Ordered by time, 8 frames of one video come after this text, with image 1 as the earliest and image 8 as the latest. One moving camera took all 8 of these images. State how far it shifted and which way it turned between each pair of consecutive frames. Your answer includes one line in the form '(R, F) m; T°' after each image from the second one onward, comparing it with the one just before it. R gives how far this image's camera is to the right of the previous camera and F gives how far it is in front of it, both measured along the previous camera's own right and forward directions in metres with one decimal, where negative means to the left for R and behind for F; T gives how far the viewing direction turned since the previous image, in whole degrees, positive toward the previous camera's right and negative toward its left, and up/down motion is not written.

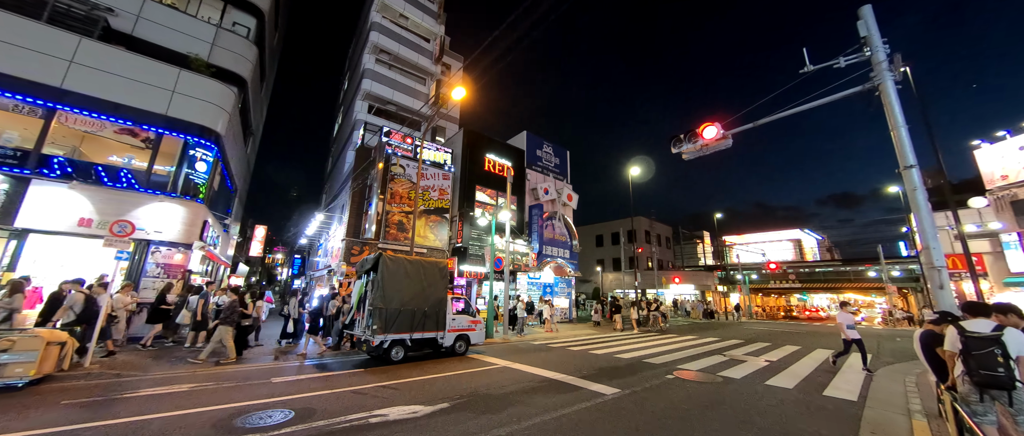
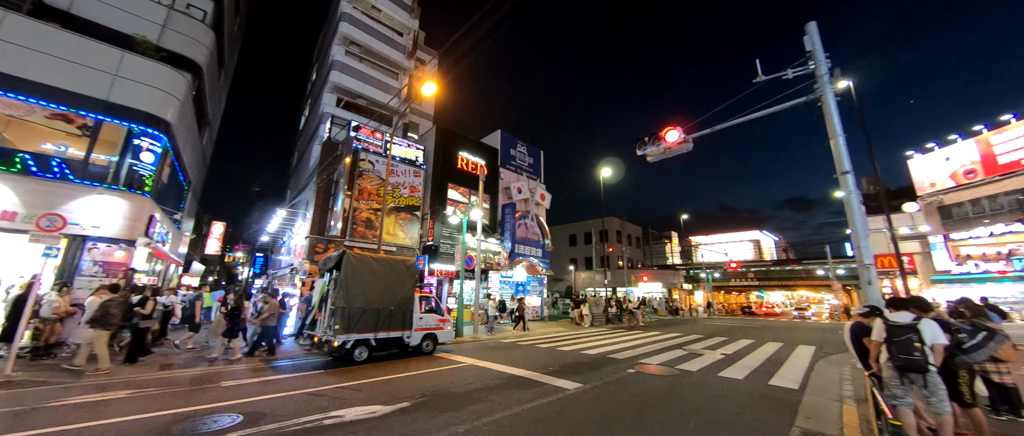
(+0.2, 0.0) m; +4°
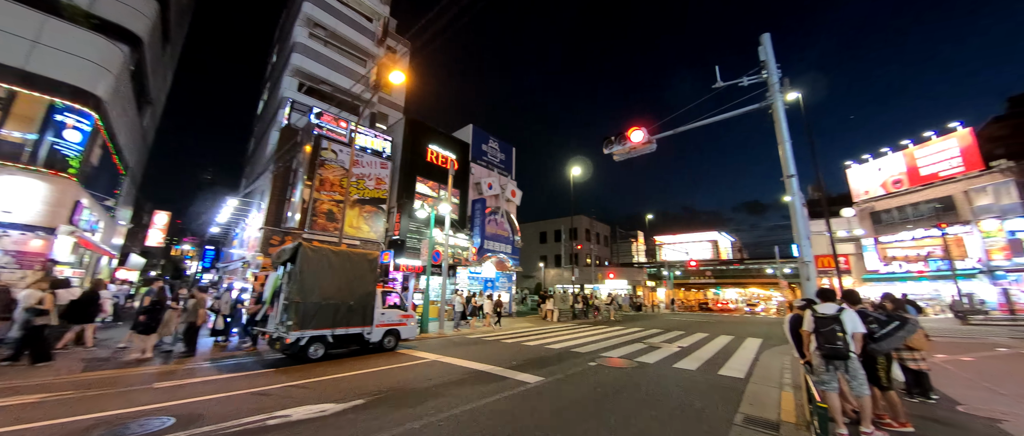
(+0.2, 0.0) m; +5°
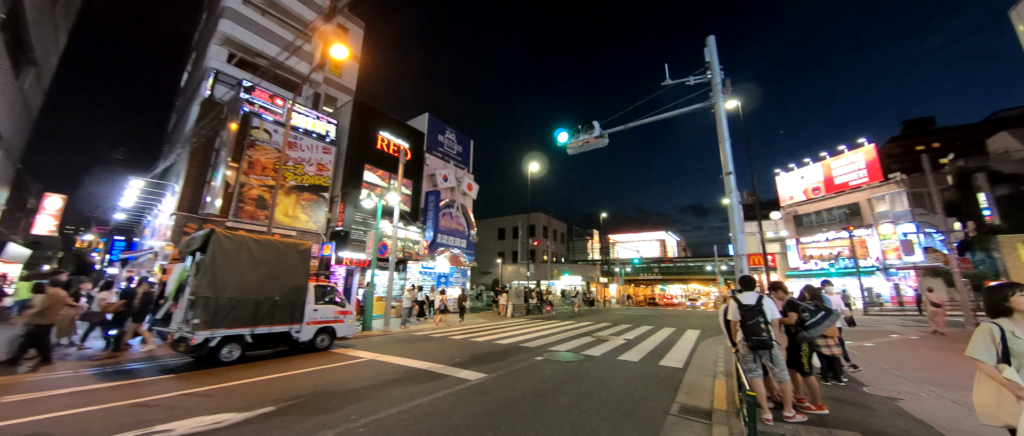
(+0.3, +0.3) m; +7°
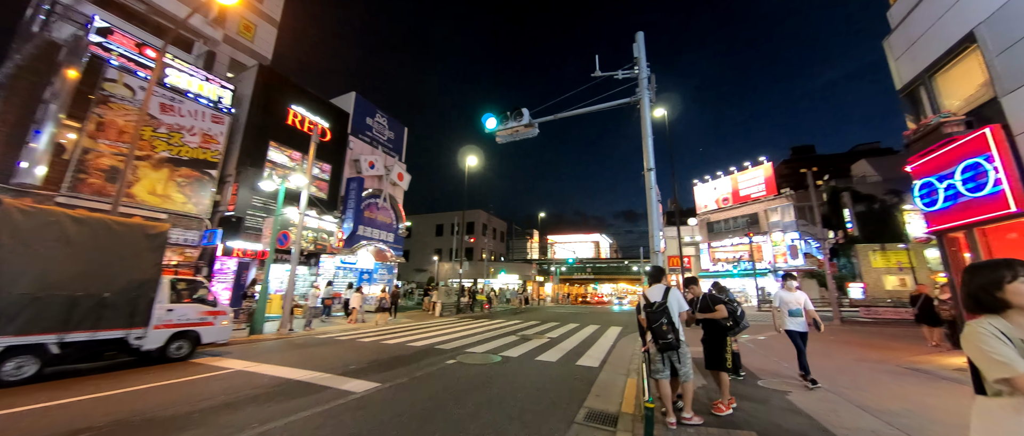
(+0.6, +0.7) m; +10°
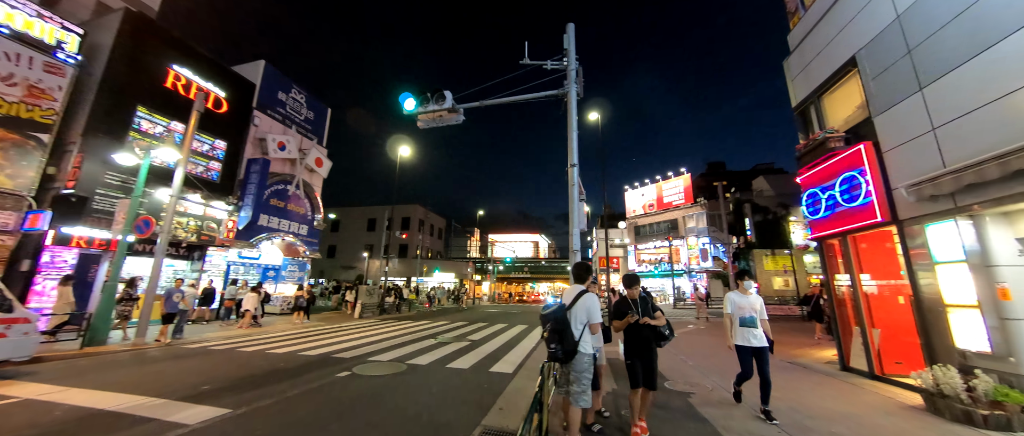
(+0.6, +0.6) m; +10°
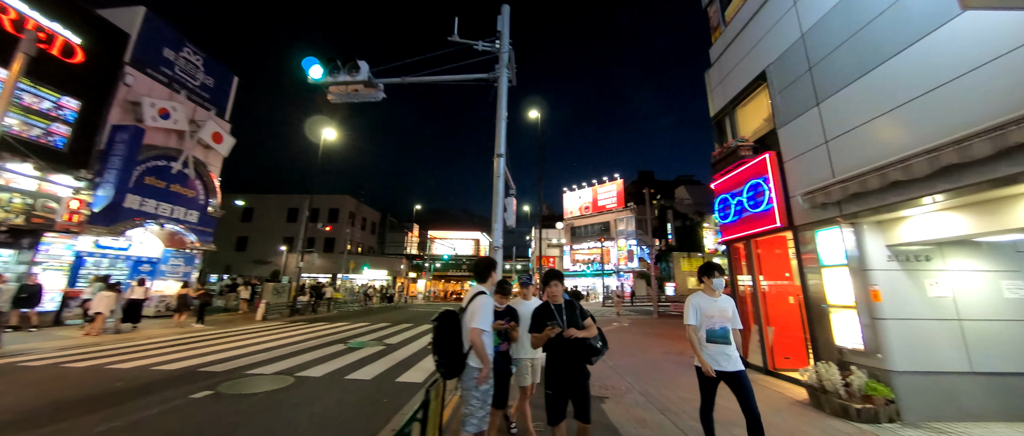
(+0.4, +0.5) m; +10°
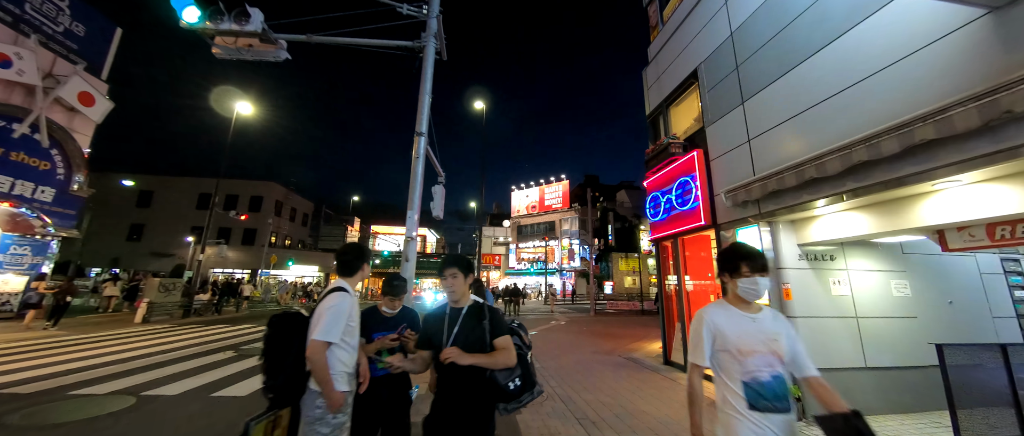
(+0.5, +0.5) m; +9°
